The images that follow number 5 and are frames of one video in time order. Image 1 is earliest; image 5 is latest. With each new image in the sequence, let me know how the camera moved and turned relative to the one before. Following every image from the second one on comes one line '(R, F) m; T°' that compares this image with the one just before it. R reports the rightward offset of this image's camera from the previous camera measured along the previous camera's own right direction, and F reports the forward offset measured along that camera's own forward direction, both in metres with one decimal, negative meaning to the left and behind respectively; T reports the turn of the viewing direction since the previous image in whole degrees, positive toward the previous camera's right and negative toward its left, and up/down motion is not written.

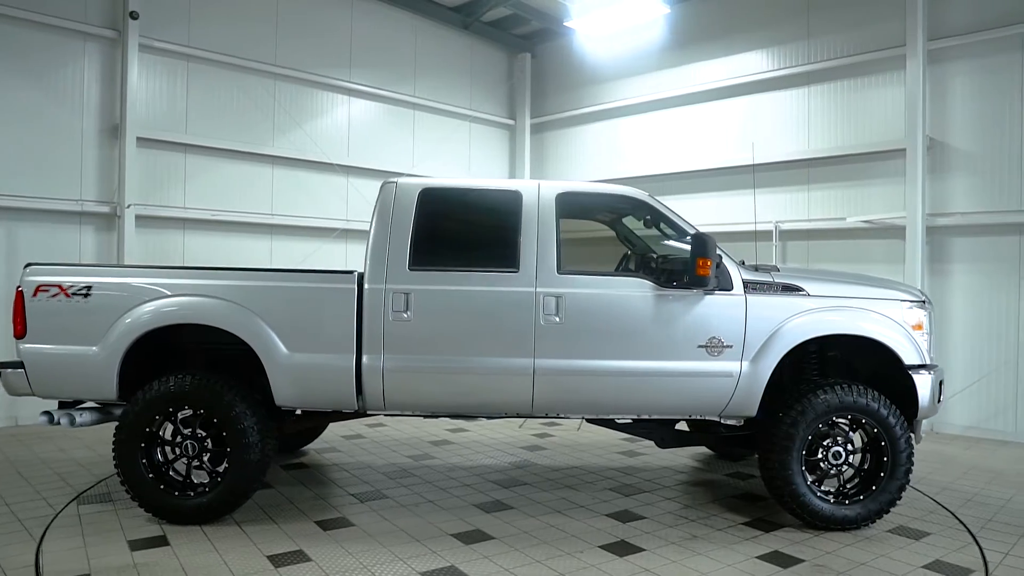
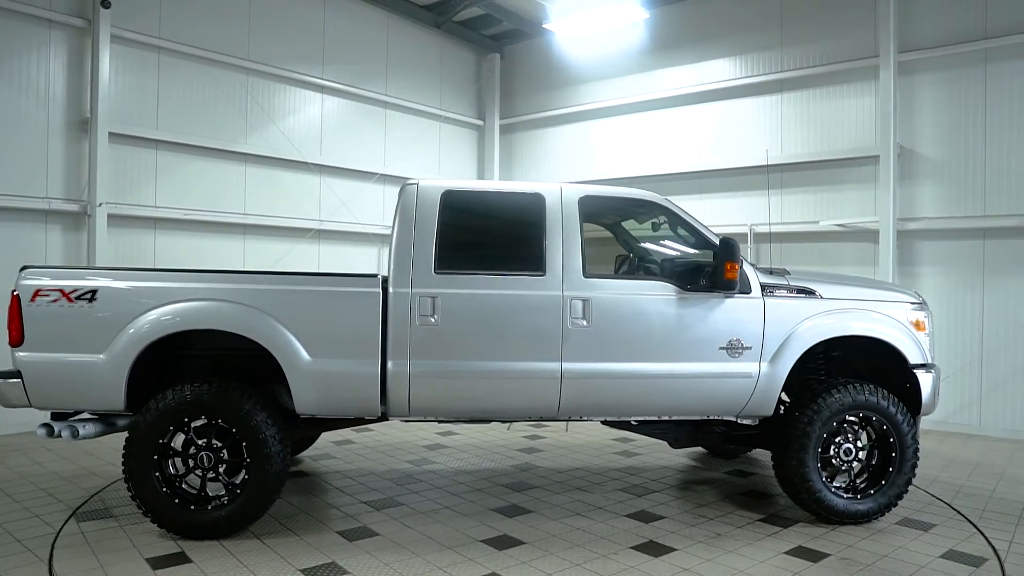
(-0.5, 0.0) m; +5°
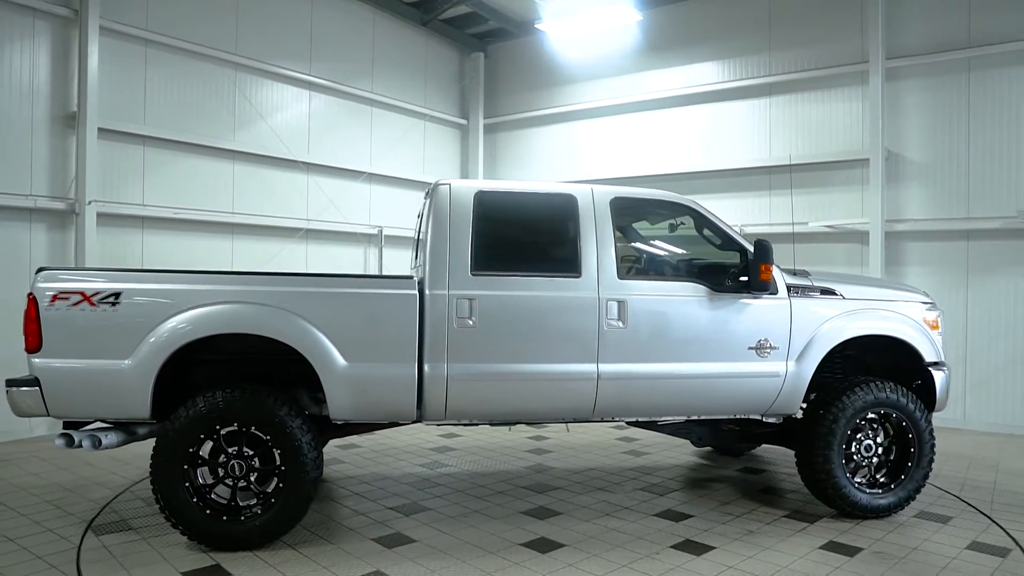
(-0.5, 0.0) m; +4°
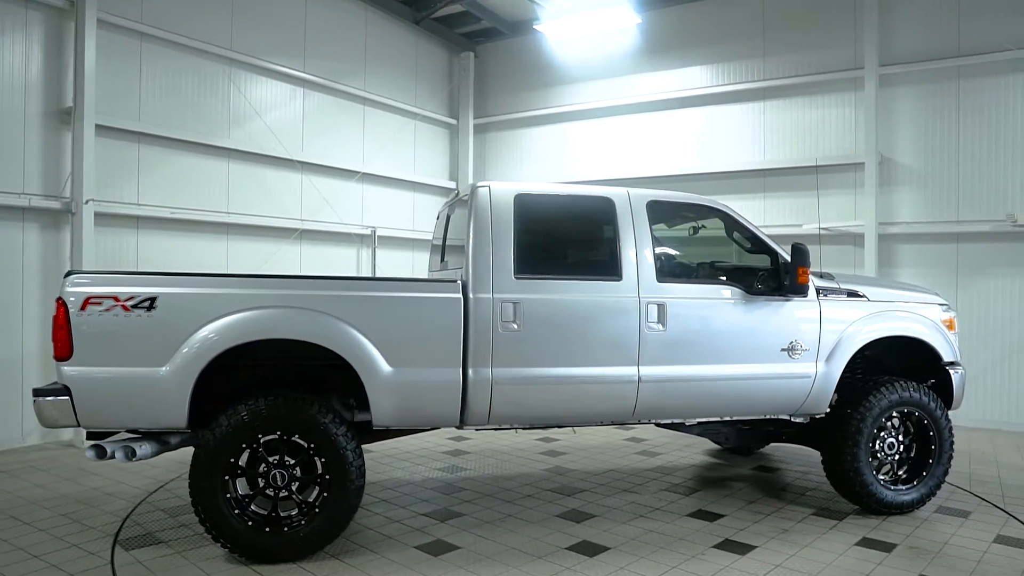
(-0.5, 0.0) m; +3°
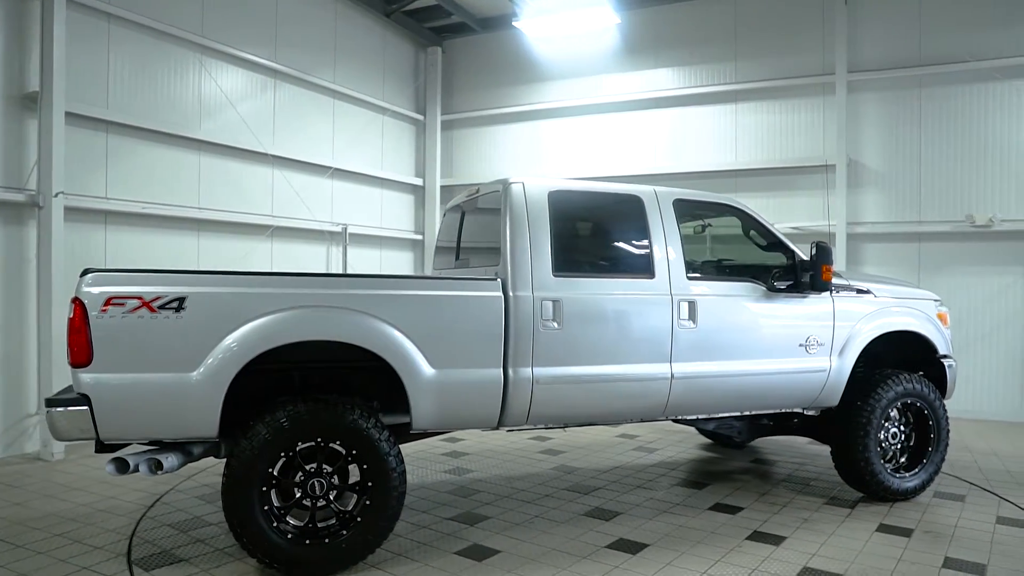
(-0.6, +0.1) m; +6°
